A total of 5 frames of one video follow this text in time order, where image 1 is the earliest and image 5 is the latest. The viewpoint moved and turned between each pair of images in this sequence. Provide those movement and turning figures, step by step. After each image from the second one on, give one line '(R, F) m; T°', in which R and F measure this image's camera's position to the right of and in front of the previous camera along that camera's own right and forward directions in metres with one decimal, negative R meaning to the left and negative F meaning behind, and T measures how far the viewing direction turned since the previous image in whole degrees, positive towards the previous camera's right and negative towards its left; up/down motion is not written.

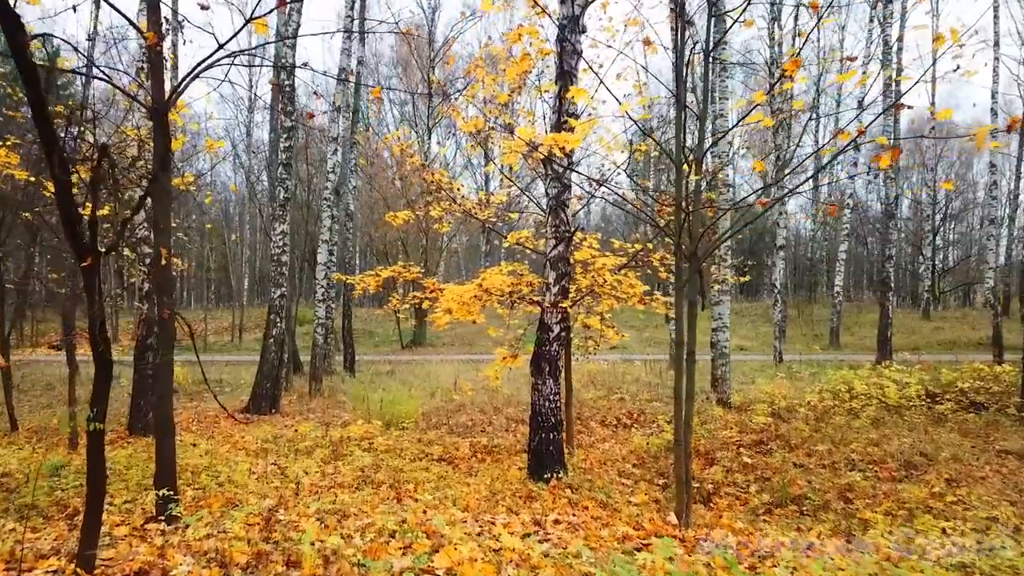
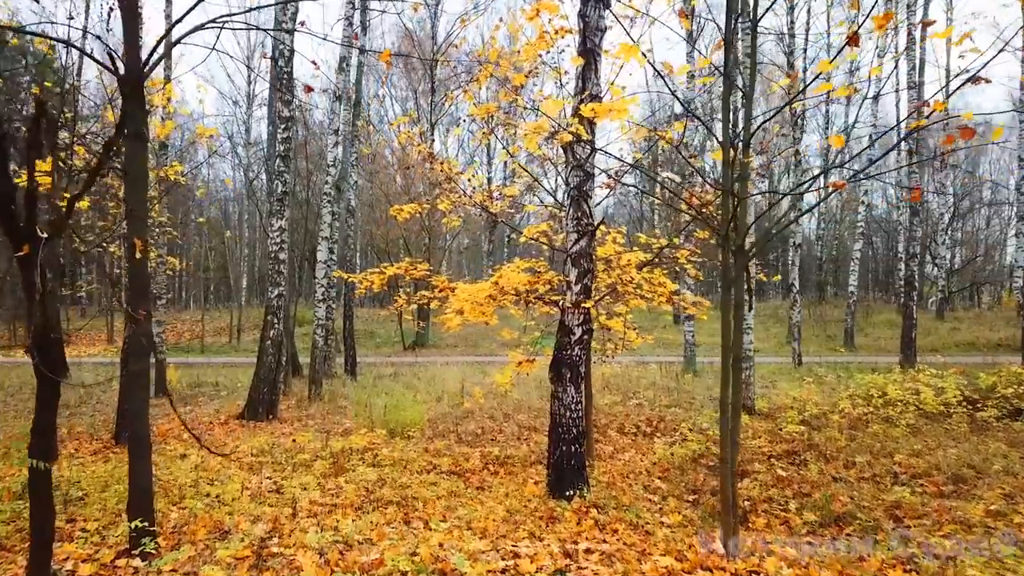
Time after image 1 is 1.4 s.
(-0.2, +0.6) m; 0°
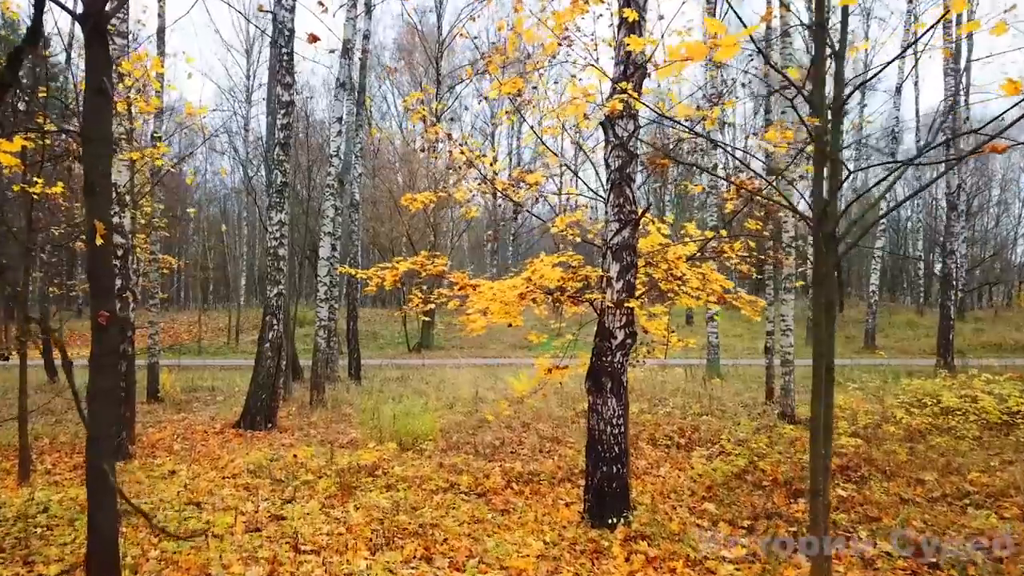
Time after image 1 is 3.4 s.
(-0.3, +0.8) m; 0°
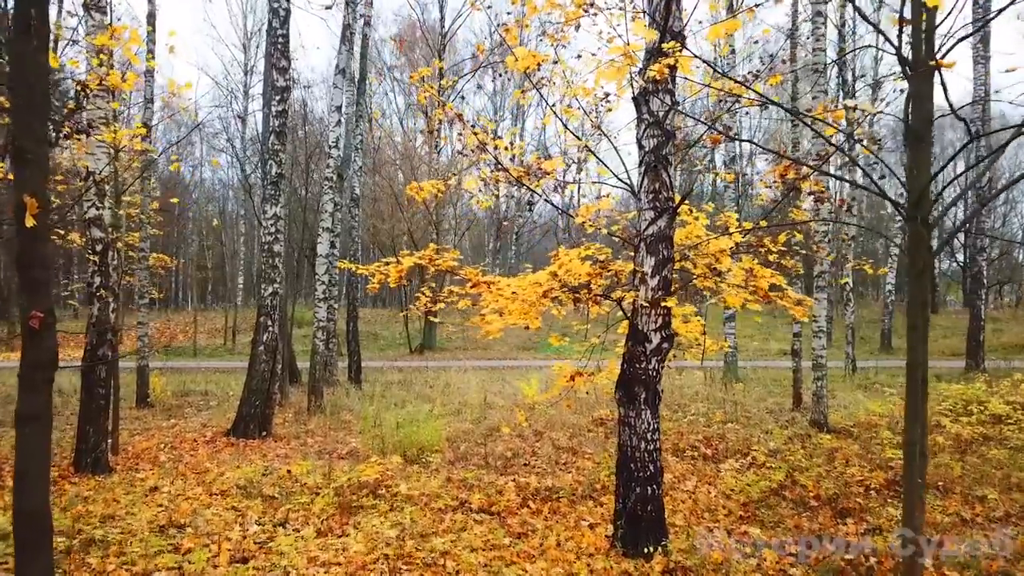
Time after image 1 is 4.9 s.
(-0.2, +0.7) m; 0°
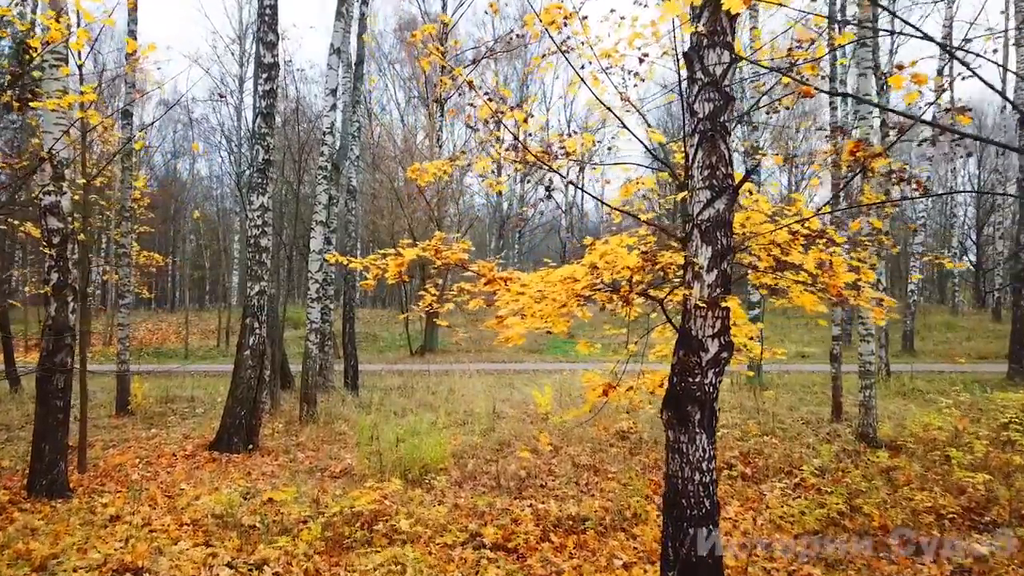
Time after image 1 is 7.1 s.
(-0.2, +0.9) m; 0°
